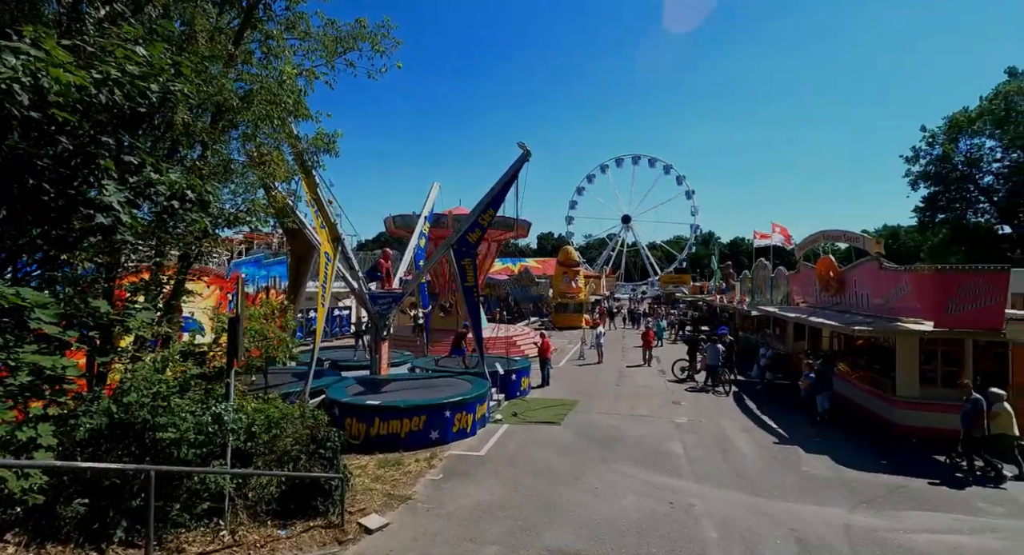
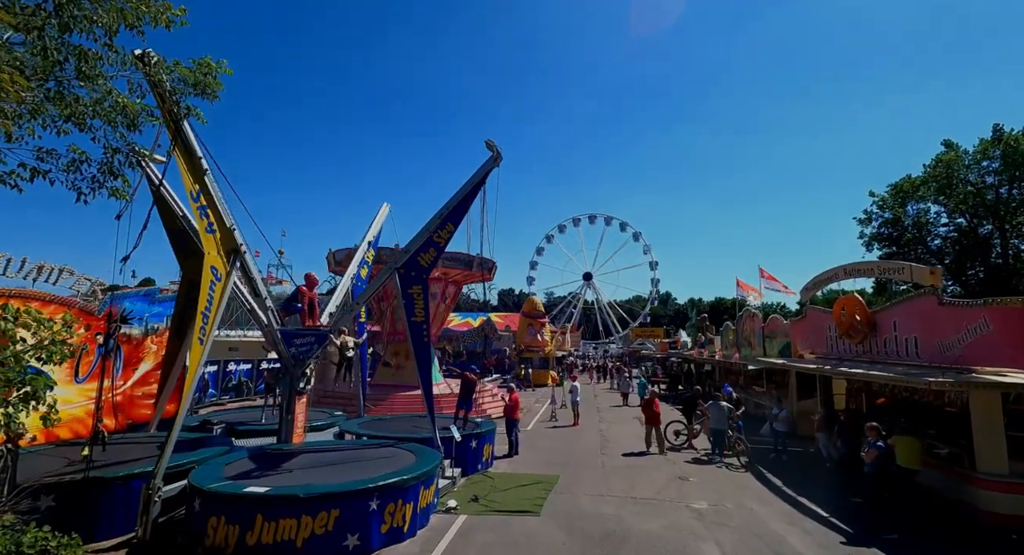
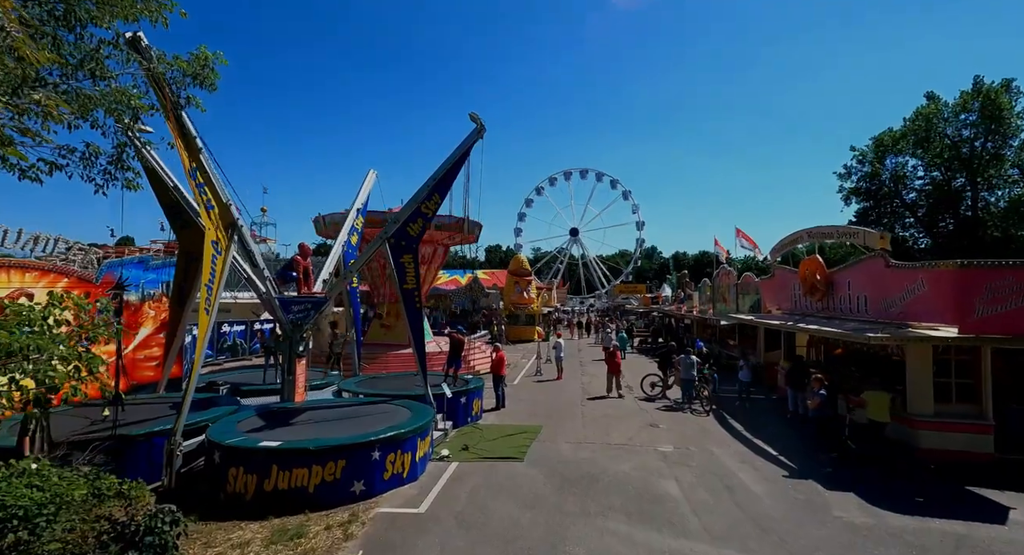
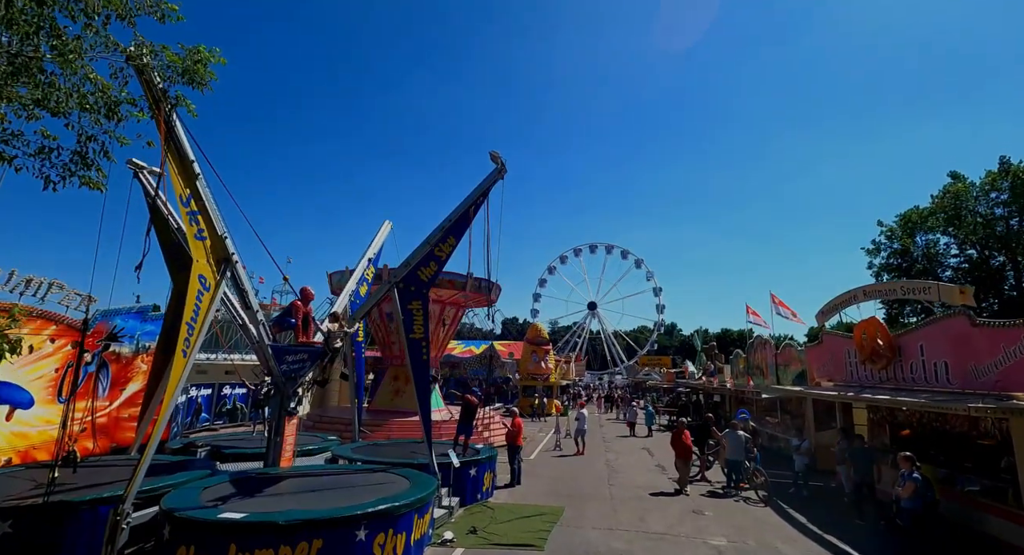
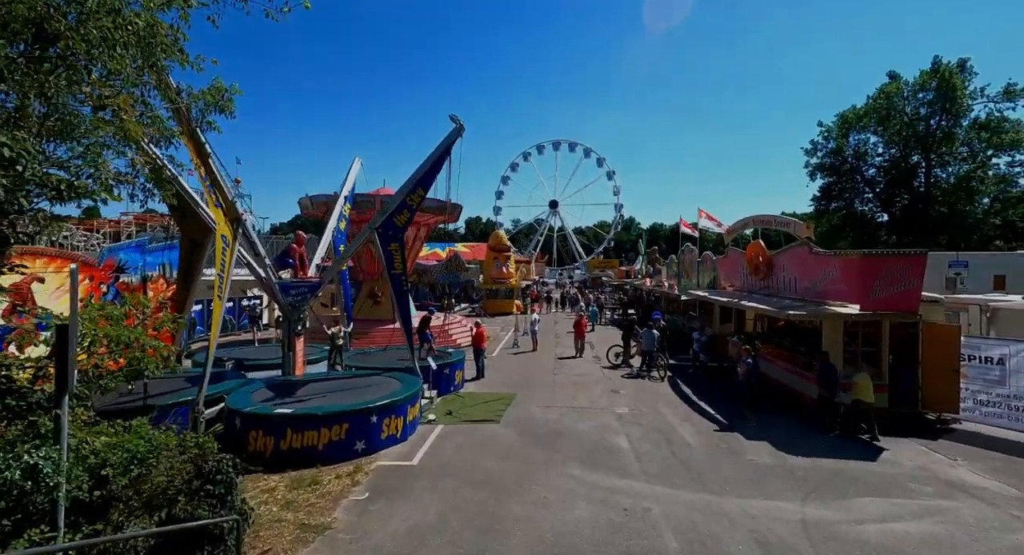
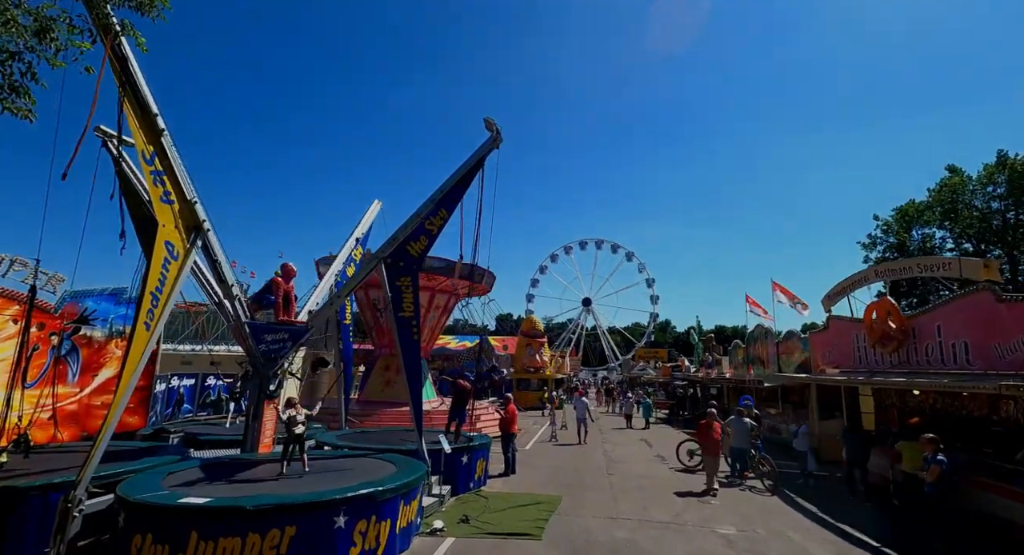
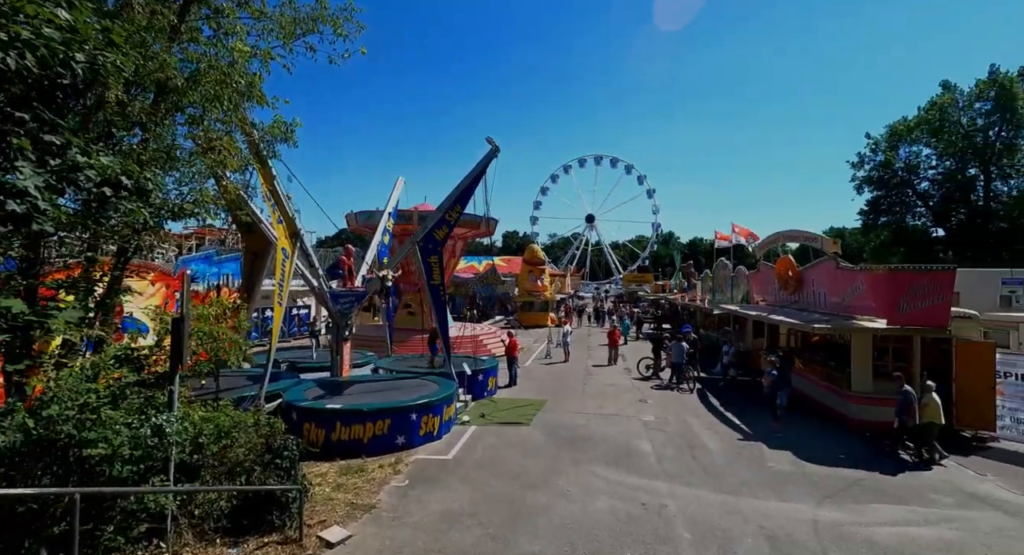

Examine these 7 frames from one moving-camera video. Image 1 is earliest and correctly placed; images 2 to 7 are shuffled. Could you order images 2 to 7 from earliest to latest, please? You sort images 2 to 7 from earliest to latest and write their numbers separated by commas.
7, 5, 3, 2, 4, 6
